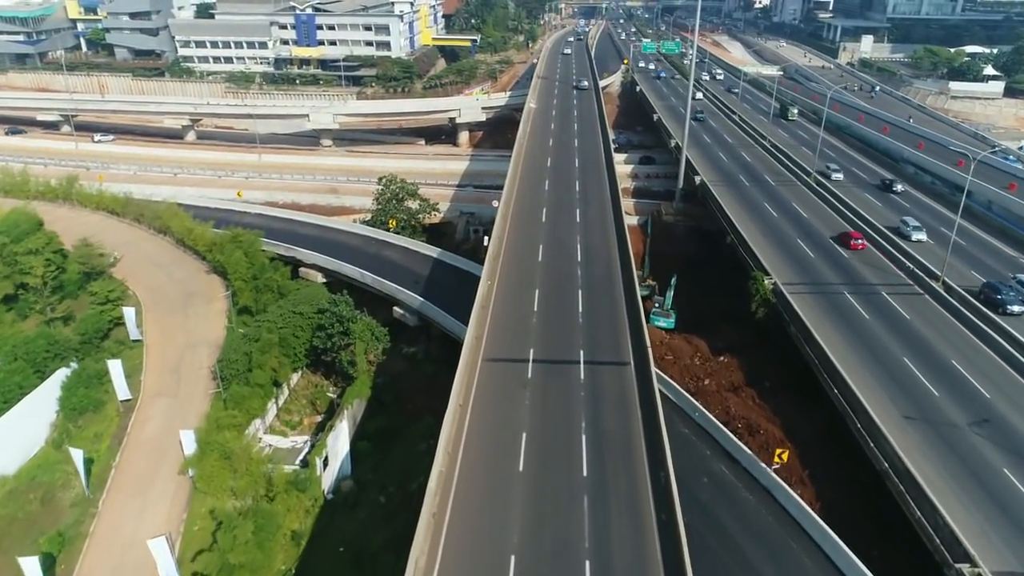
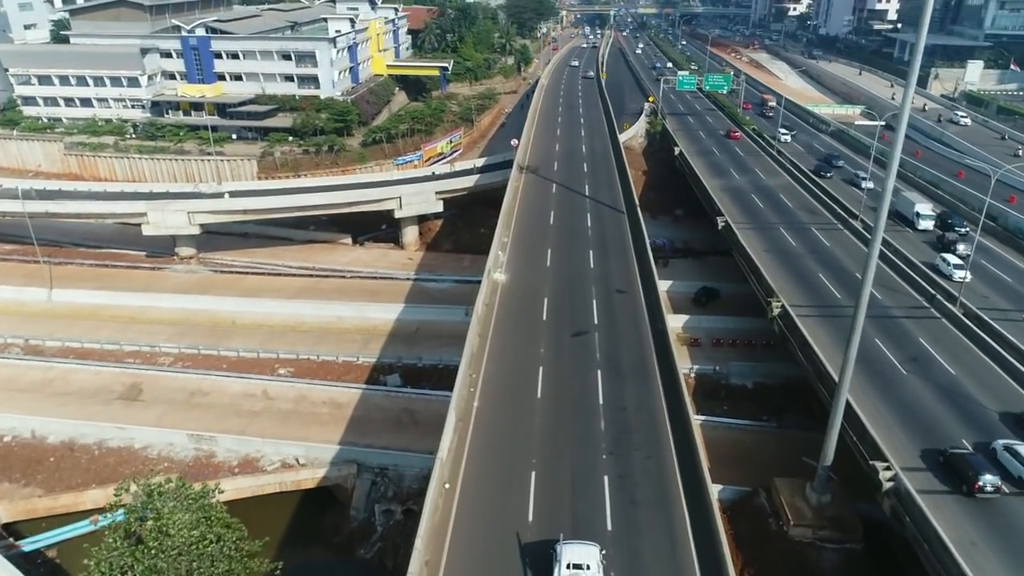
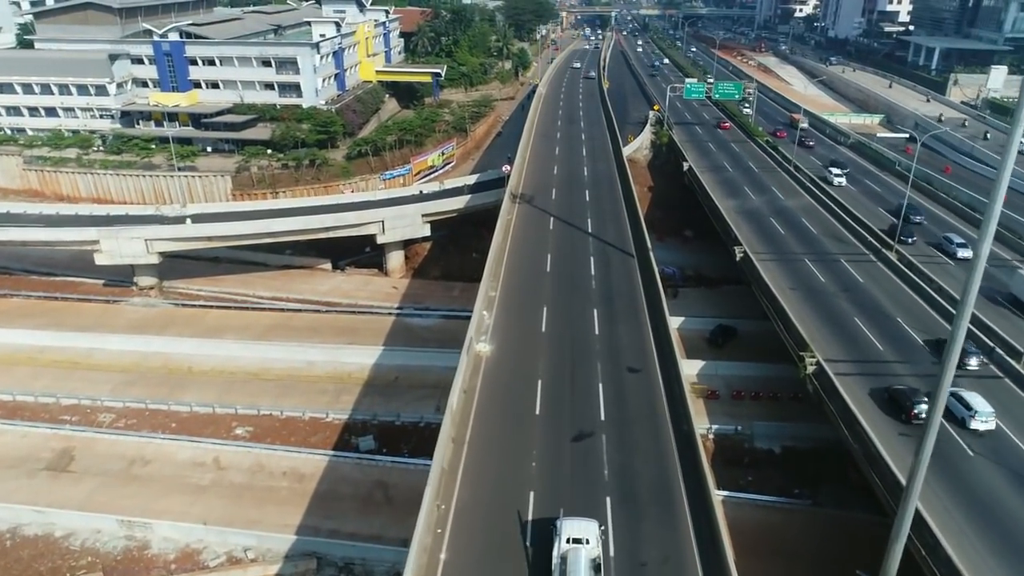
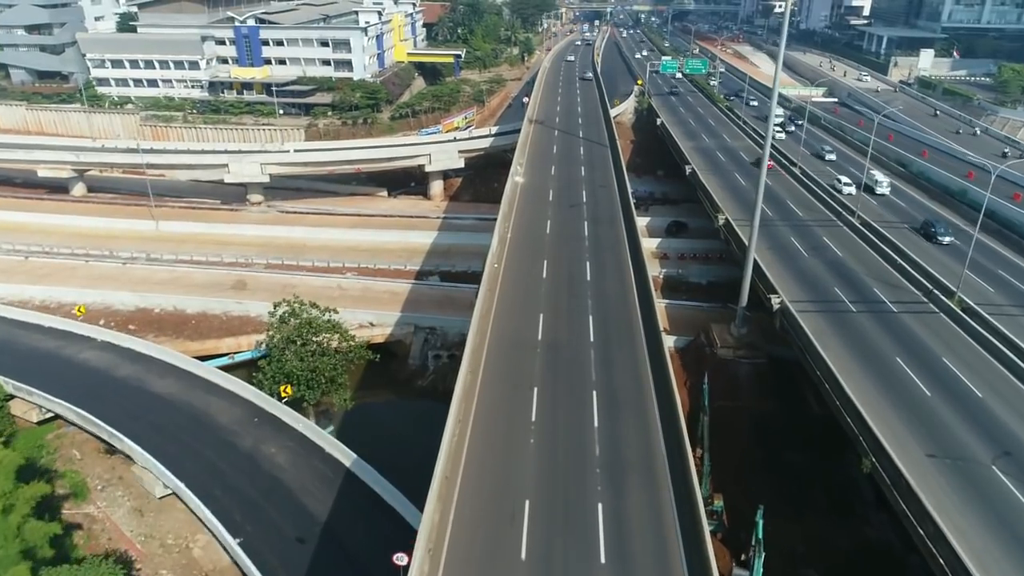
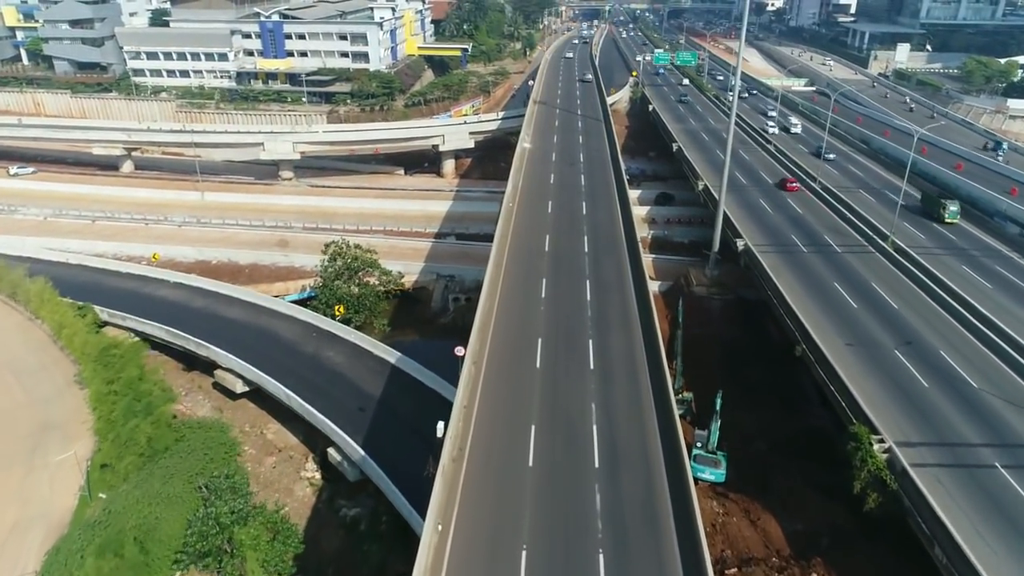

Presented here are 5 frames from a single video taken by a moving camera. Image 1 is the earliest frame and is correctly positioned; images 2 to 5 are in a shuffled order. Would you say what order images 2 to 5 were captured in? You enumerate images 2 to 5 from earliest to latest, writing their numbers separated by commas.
5, 4, 2, 3
